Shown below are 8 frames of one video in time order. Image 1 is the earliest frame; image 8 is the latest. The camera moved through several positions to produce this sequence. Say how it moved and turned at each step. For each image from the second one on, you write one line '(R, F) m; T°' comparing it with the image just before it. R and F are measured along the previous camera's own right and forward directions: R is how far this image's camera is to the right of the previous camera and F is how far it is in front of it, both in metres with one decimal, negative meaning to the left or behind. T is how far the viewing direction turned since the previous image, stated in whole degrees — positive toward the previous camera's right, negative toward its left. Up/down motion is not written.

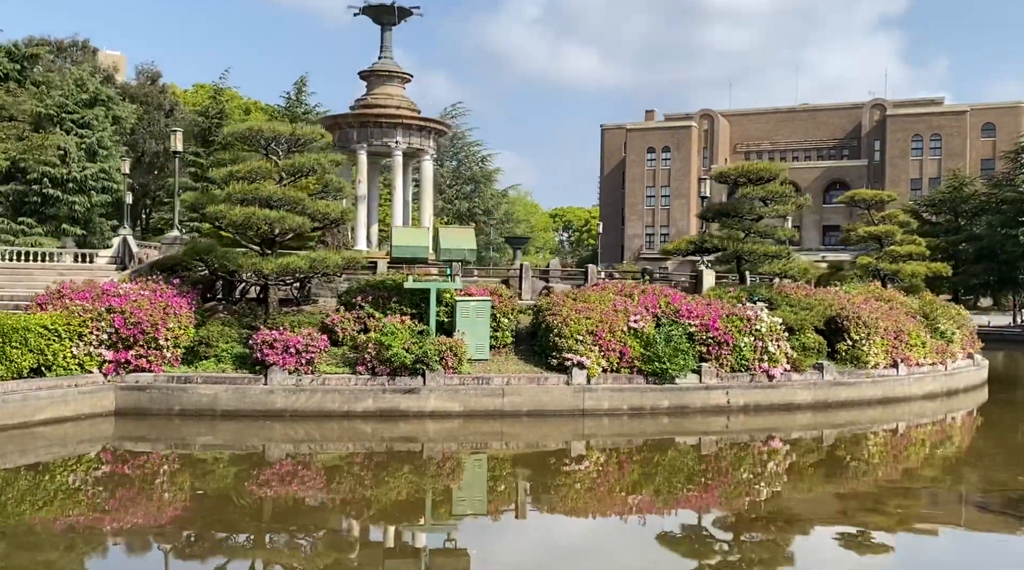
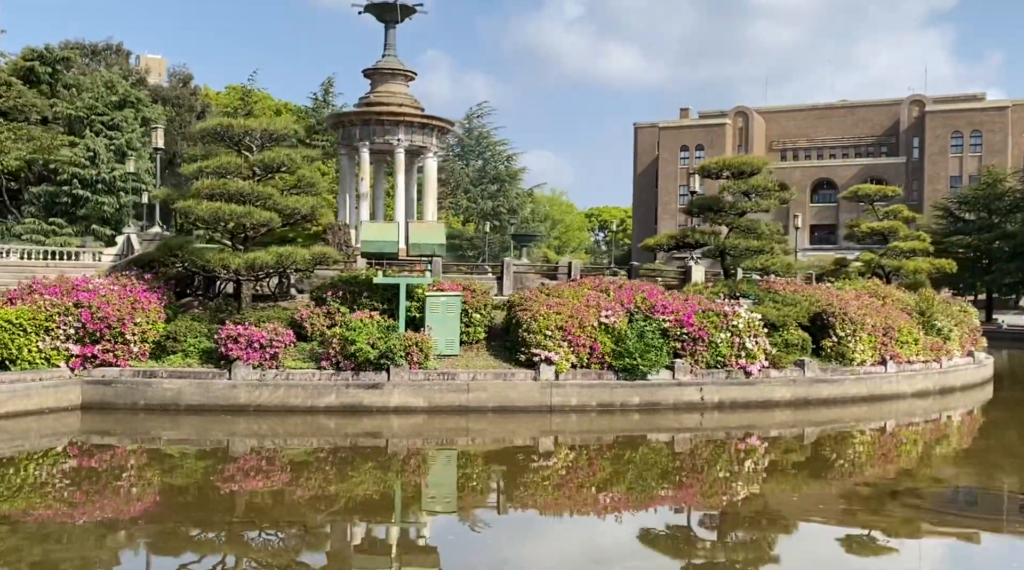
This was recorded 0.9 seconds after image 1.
(+1.3, +0.2) m; -2°
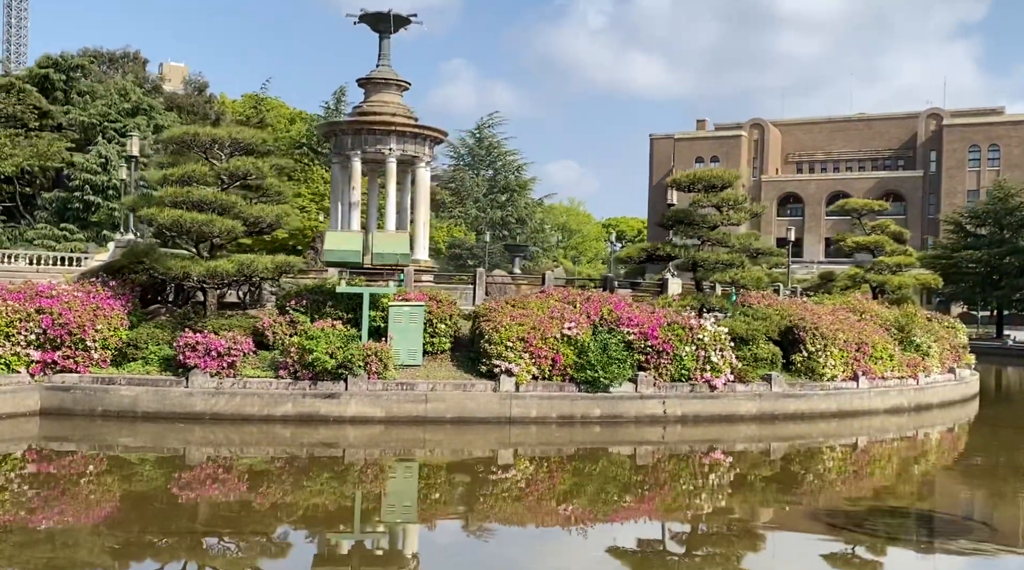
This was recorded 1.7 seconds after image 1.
(+1.1, 0.0) m; -1°
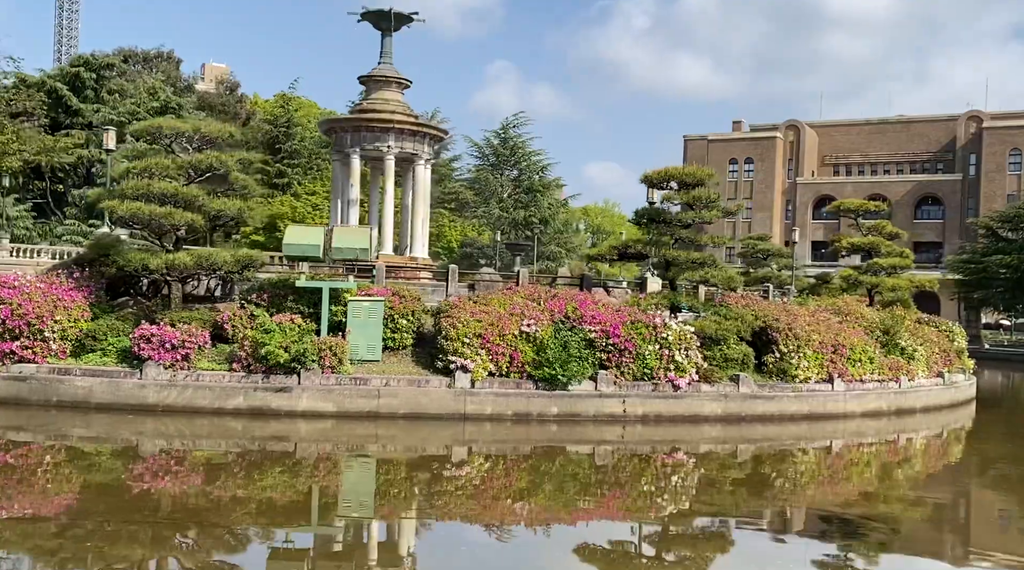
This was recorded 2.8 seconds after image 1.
(+1.5, +0.2) m; -2°
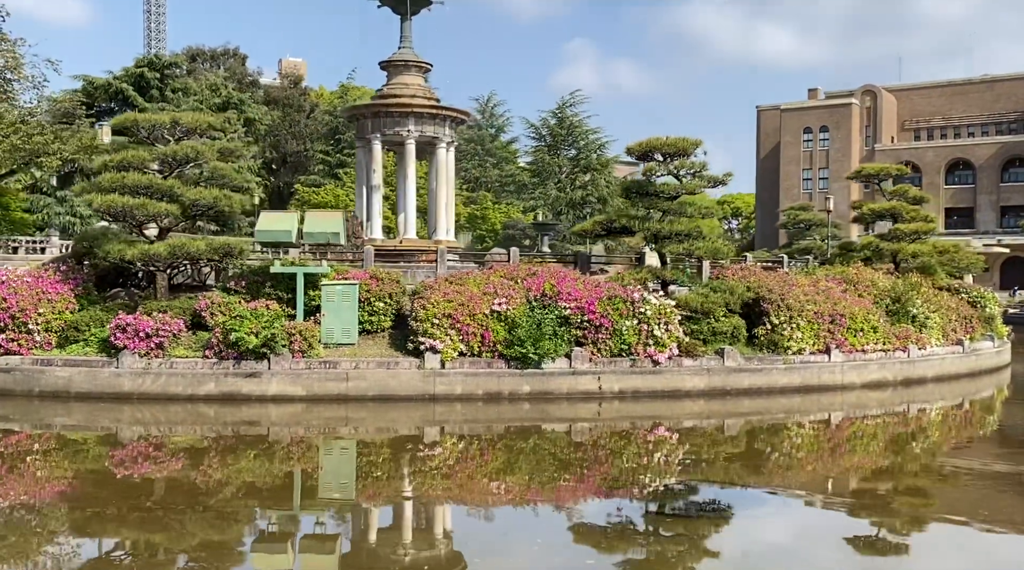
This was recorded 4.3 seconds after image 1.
(+2.1, +0.3) m; -5°
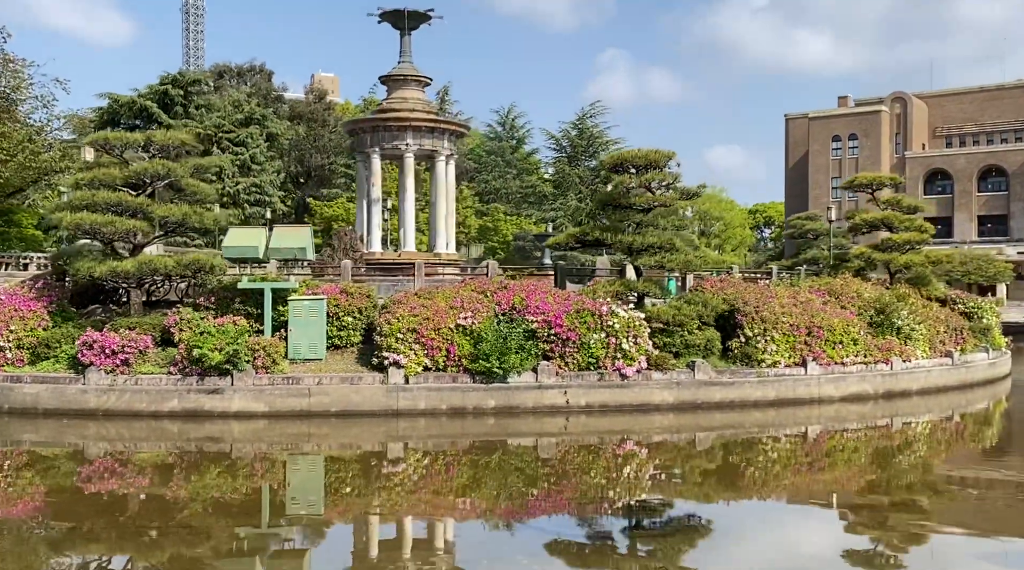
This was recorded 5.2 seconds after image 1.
(+1.3, +0.1) m; -2°
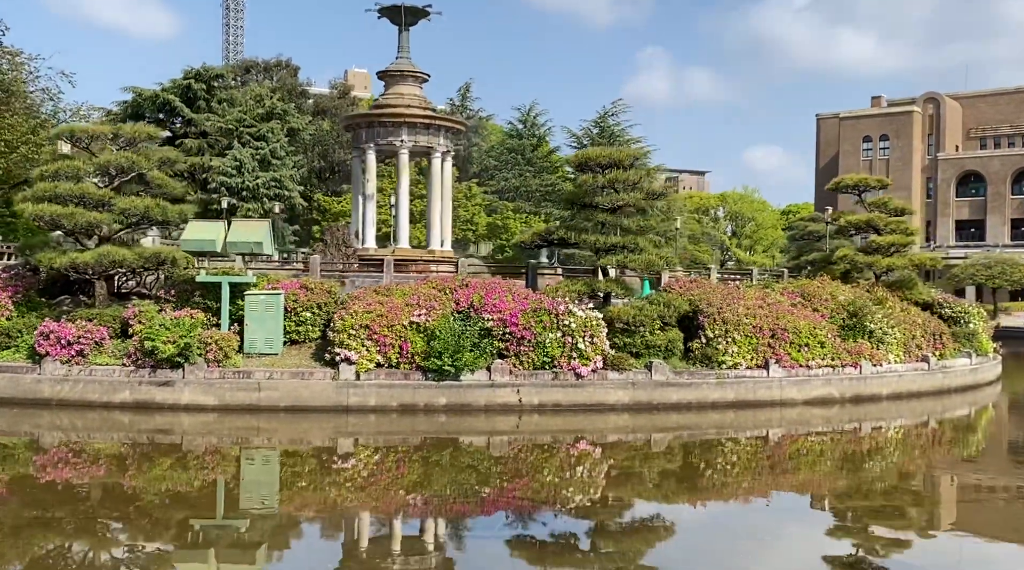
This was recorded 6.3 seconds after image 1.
(+1.5, +0.1) m; -2°
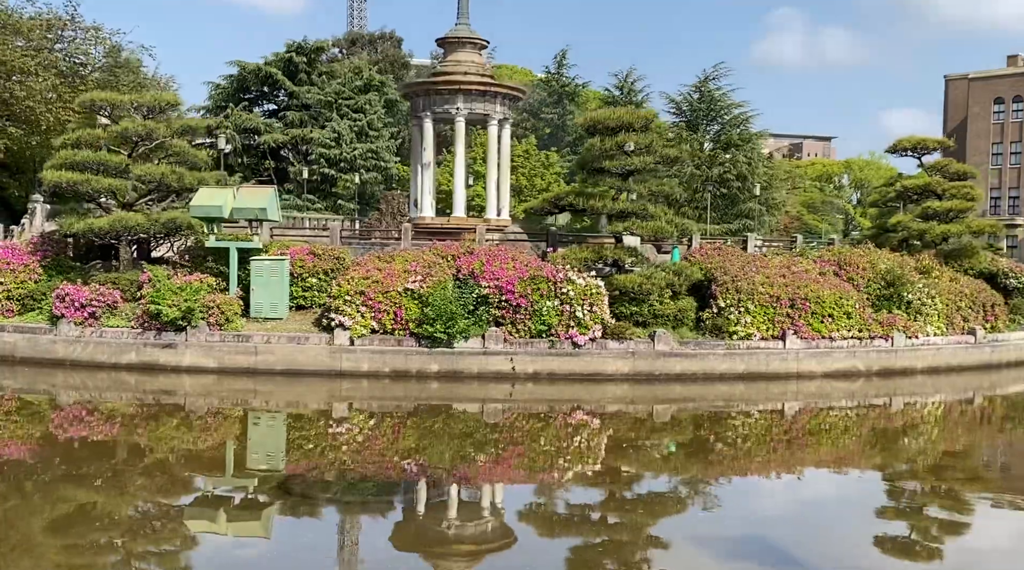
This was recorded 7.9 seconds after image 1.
(+2.3, +0.4) m; -7°
